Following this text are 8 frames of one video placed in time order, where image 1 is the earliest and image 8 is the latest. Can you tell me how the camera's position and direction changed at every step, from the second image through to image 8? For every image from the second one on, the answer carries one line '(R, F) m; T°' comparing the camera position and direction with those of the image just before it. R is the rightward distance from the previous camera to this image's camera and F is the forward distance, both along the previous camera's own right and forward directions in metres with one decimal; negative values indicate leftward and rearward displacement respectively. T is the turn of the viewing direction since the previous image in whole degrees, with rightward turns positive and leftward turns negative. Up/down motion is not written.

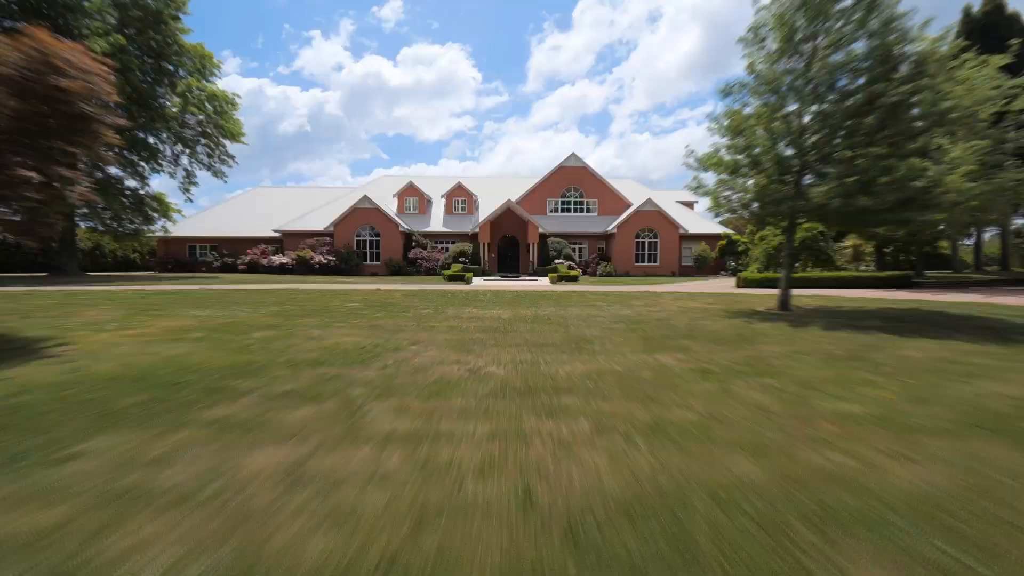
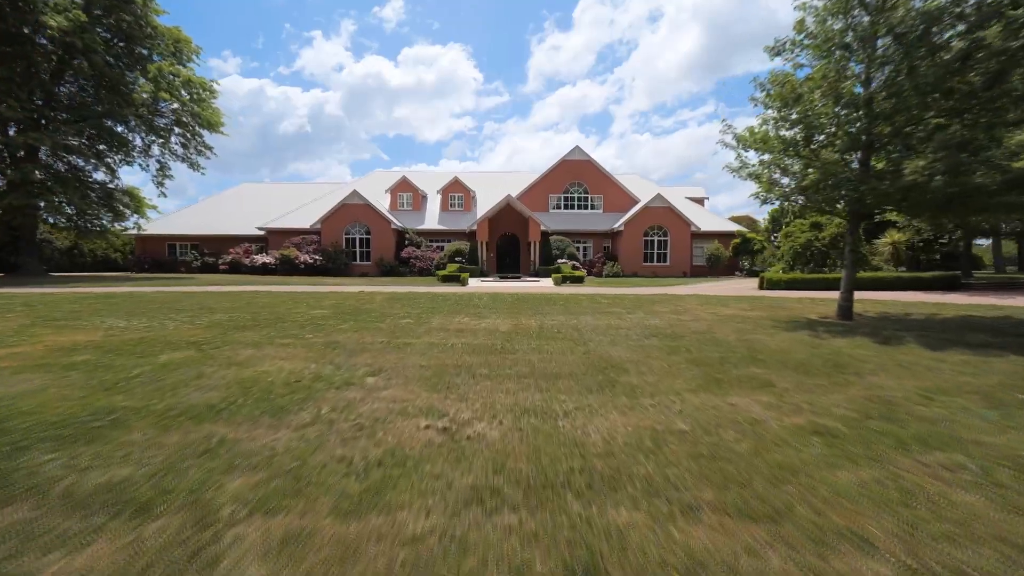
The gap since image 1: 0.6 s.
(0.0, +2.4) m; 0°
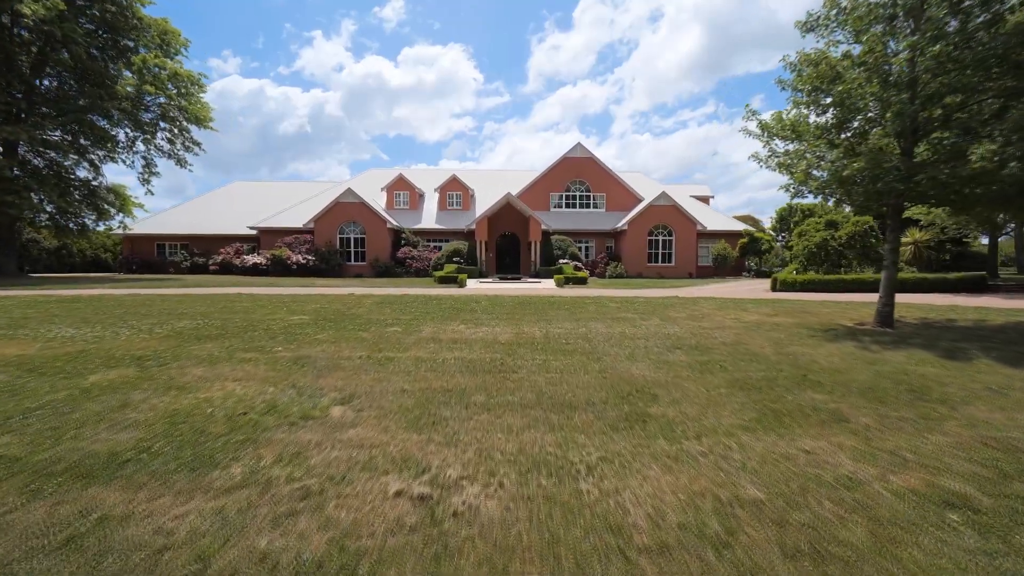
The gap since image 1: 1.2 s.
(0.0, +1.1) m; 0°
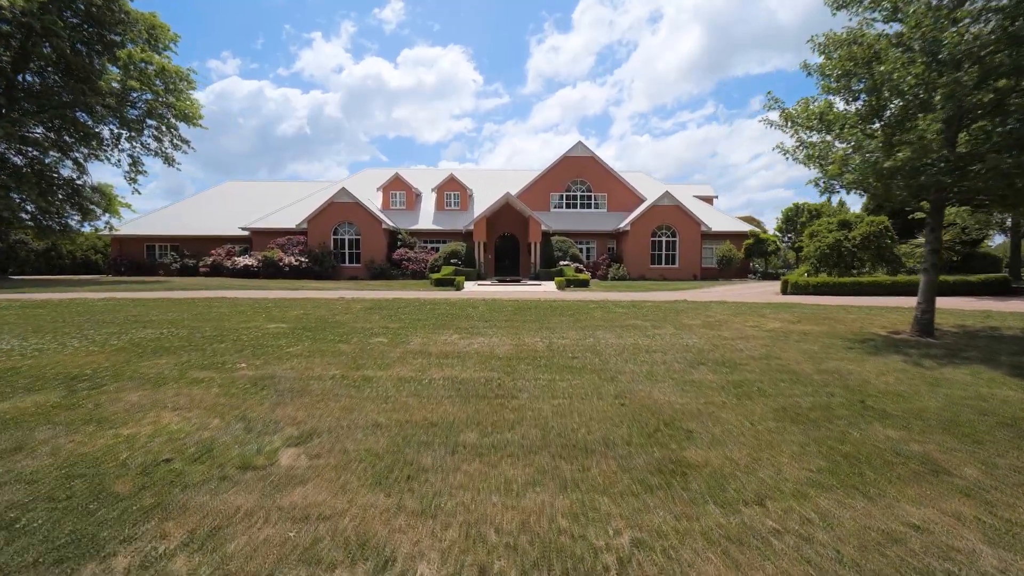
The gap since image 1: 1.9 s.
(0.0, +1.0) m; 0°
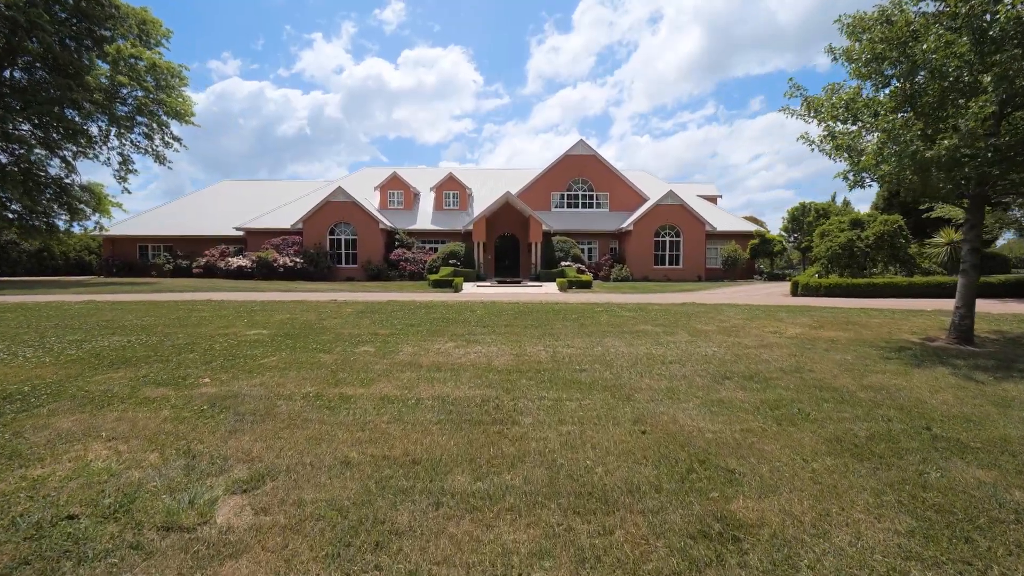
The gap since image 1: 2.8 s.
(0.0, +0.7) m; 0°
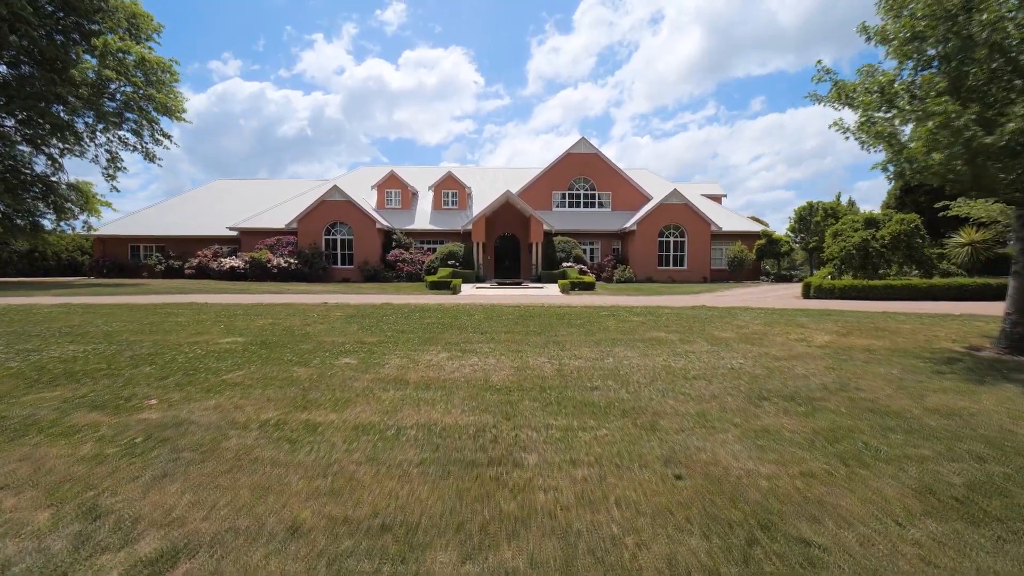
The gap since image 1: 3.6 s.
(0.0, +0.8) m; 0°
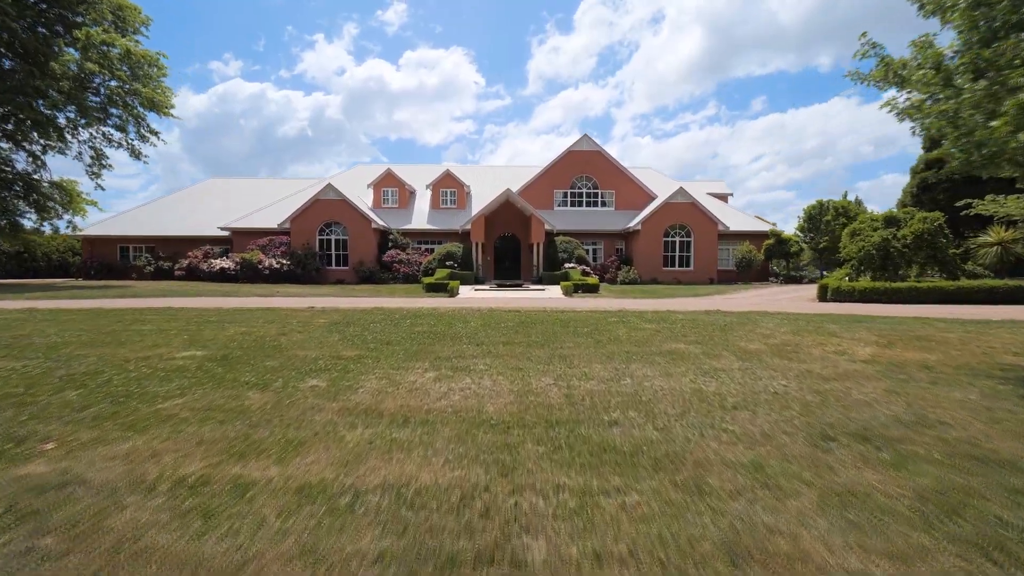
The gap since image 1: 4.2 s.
(0.0, +1.0) m; 0°
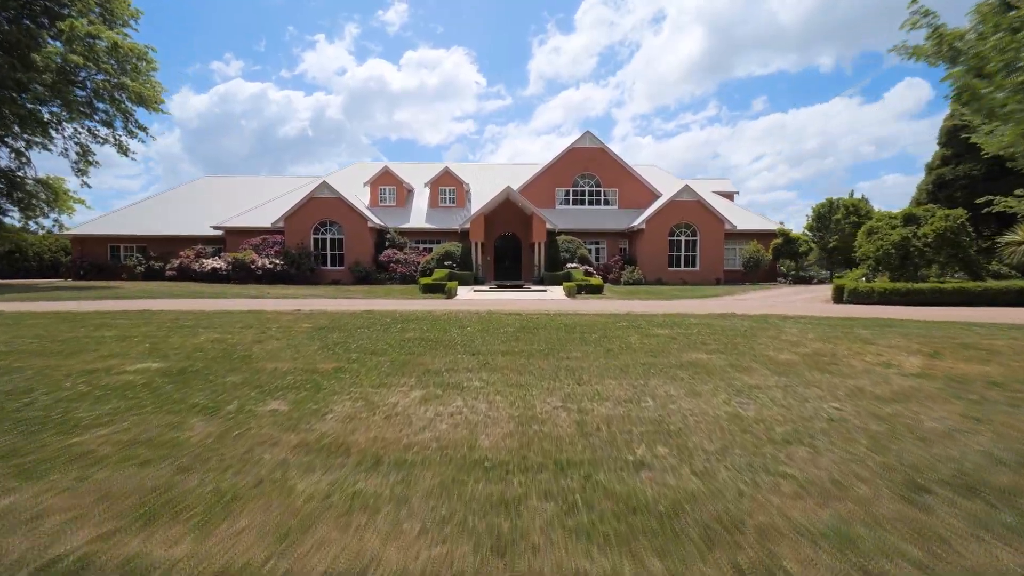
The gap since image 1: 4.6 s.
(0.0, +0.9) m; 0°
